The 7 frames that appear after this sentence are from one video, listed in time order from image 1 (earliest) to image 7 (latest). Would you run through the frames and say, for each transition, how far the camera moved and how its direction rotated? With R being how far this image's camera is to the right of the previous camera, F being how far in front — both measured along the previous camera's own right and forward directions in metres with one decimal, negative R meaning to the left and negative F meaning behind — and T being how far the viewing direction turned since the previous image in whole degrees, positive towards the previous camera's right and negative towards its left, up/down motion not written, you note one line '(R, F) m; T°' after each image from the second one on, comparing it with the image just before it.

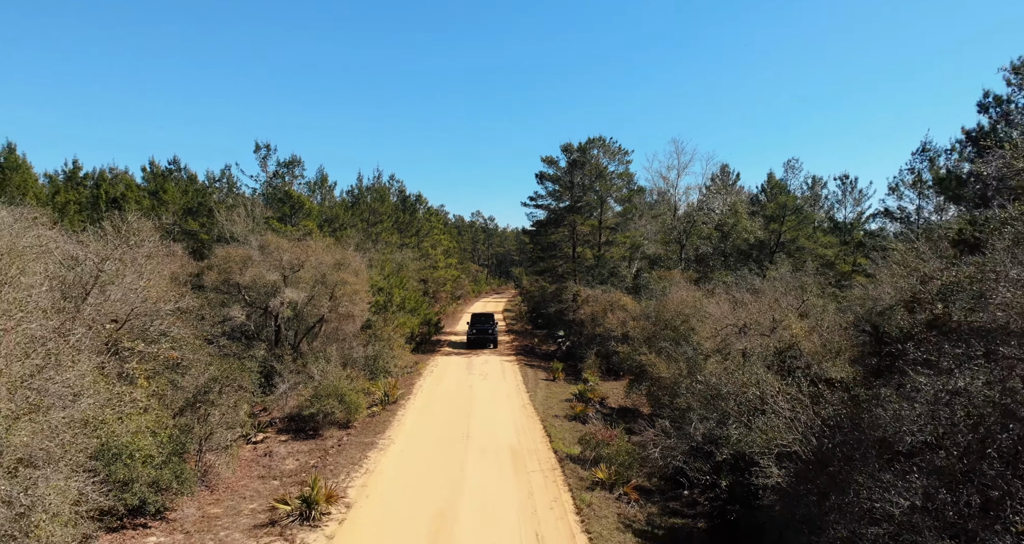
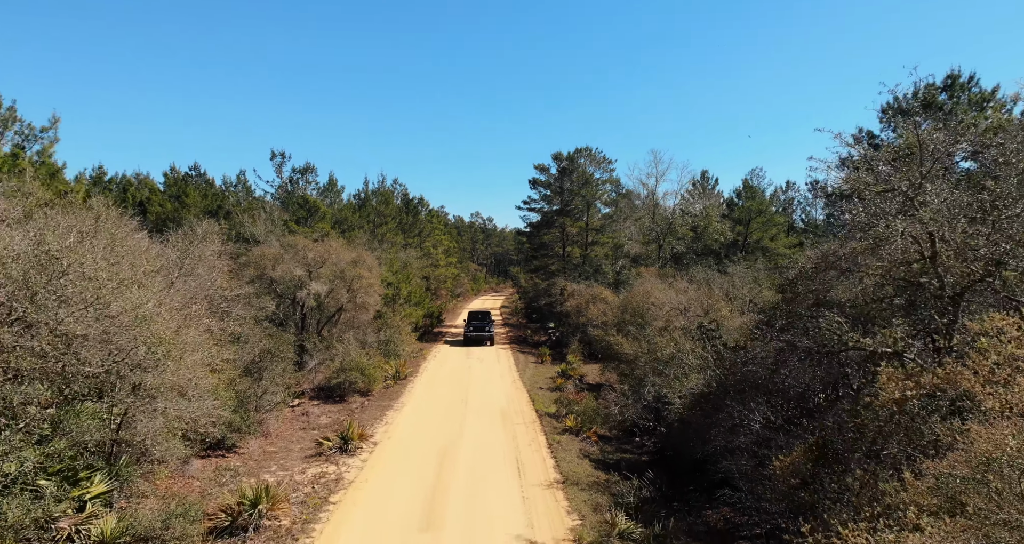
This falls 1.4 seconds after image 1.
(+0.2, -3.6) m; 0°
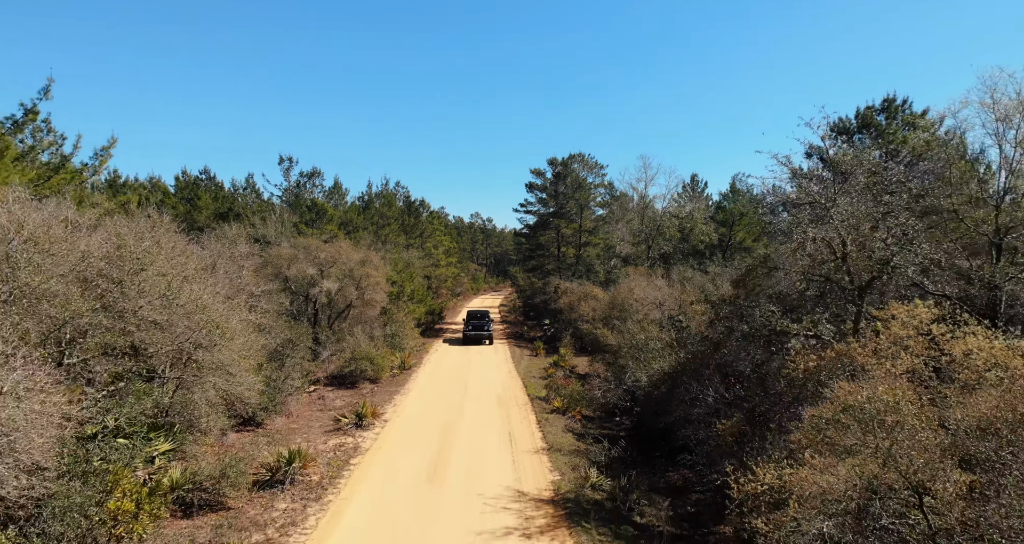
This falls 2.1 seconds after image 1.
(+0.1, -2.1) m; 0°
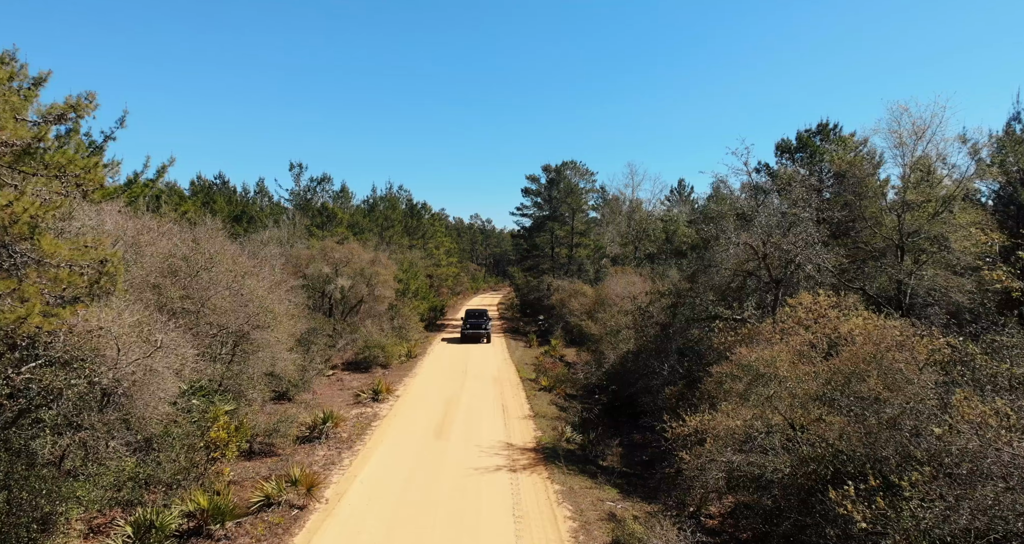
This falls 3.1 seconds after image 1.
(+0.2, -3.0) m; 0°
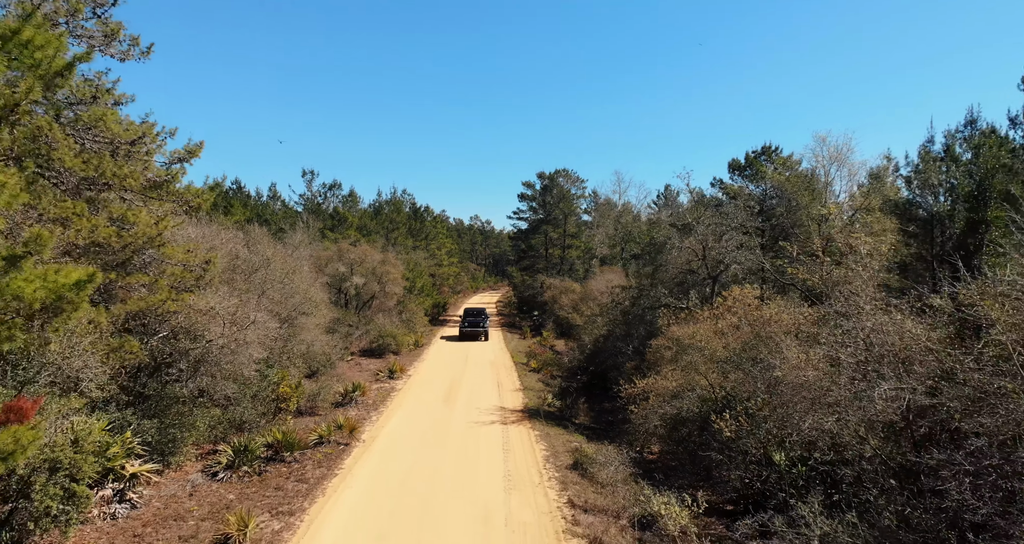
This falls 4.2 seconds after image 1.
(+0.2, -3.8) m; 0°
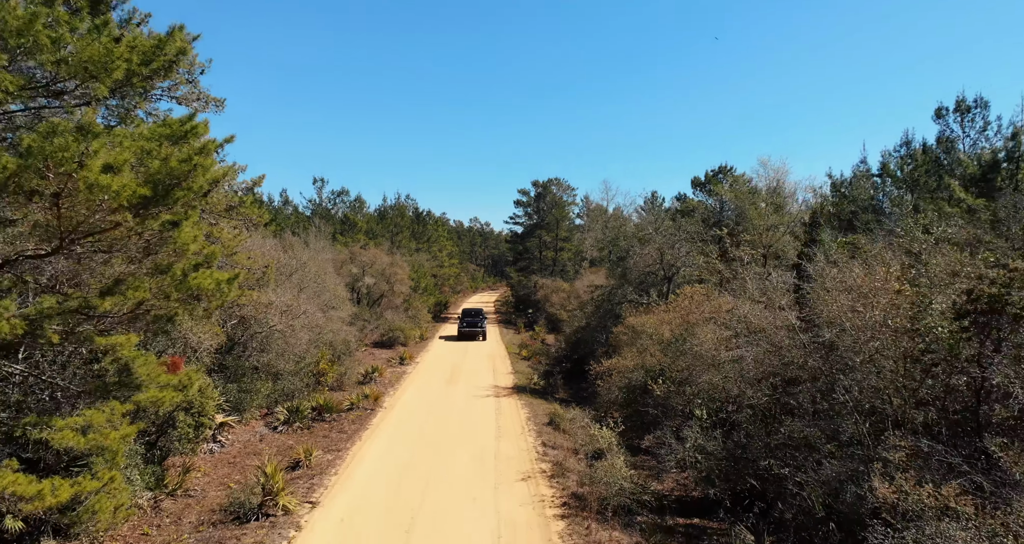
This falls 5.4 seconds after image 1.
(+0.2, -4.0) m; 0°
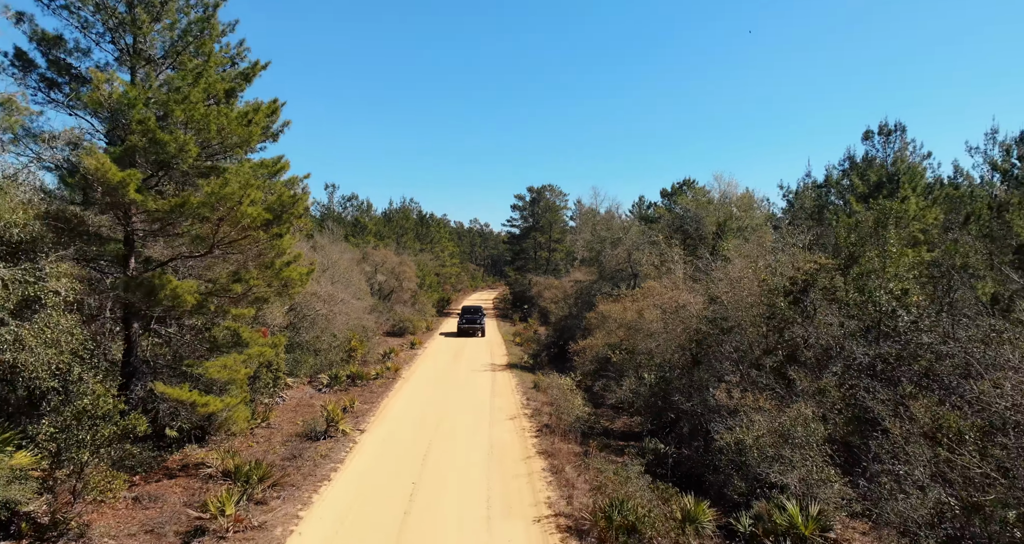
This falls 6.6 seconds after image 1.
(+0.2, -4.8) m; 0°
